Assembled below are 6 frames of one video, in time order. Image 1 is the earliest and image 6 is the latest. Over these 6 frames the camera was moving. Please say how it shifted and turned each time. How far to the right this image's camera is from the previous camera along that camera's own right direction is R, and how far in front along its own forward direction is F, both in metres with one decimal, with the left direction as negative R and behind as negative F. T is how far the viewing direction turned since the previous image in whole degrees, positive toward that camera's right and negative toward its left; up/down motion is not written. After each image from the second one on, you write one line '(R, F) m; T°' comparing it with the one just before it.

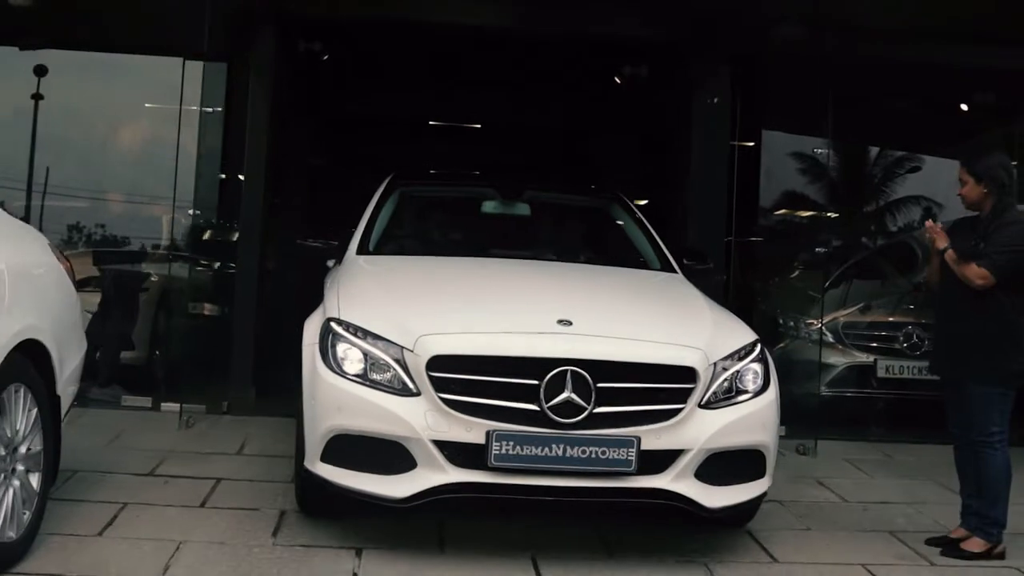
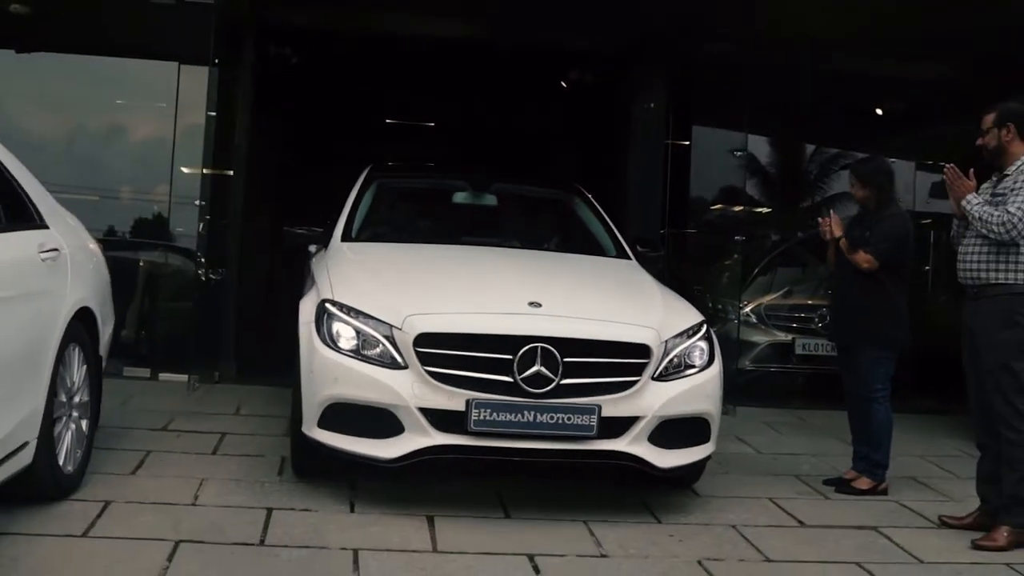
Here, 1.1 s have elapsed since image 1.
(-0.1, -0.8) m; +3°
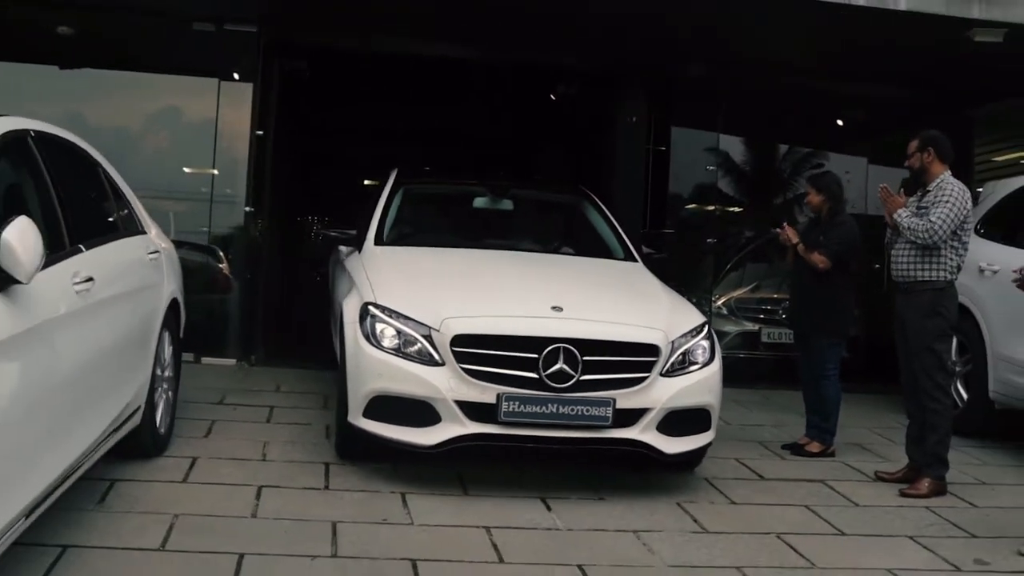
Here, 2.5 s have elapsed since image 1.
(-0.2, -0.9) m; +1°
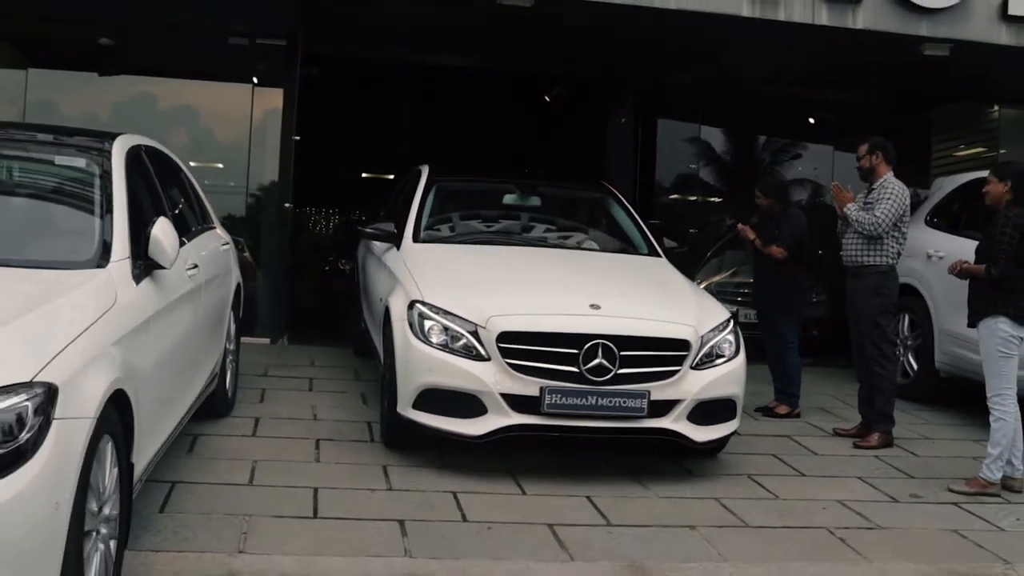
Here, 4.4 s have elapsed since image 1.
(-0.2, -0.9) m; +1°
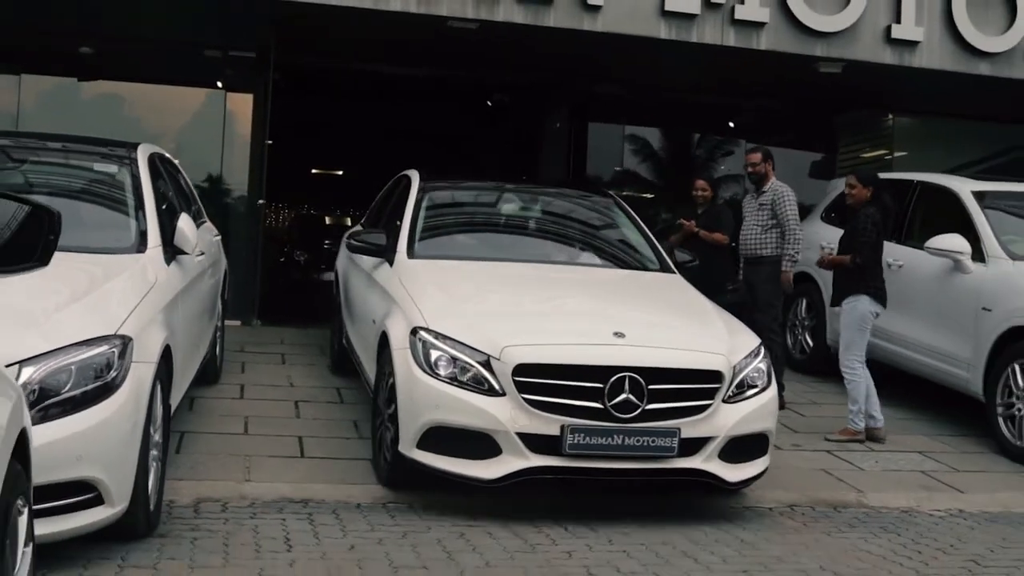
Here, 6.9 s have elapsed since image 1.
(0.0, -1.0) m; +3°
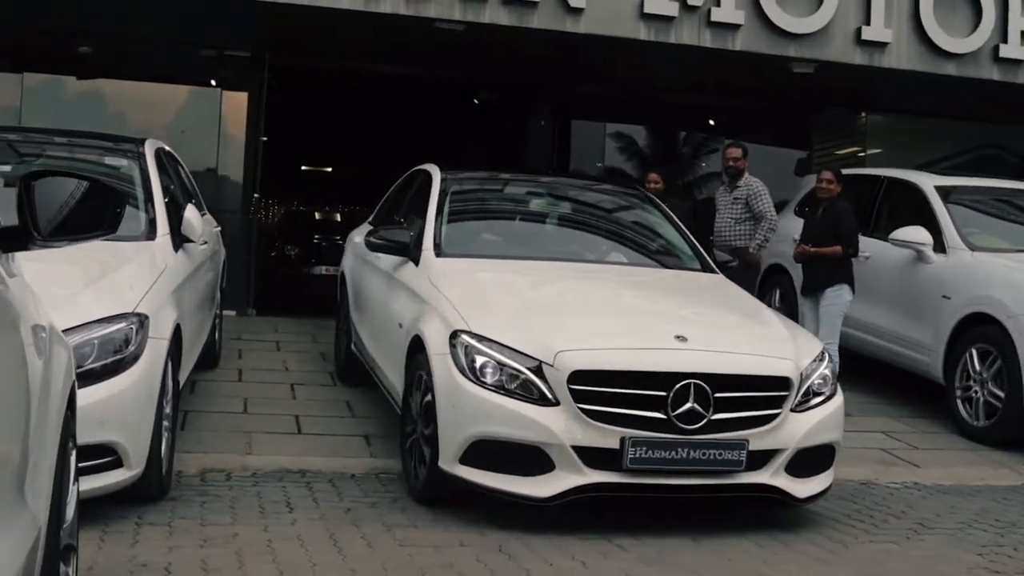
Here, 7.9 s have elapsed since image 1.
(0.0, -0.4) m; +1°
